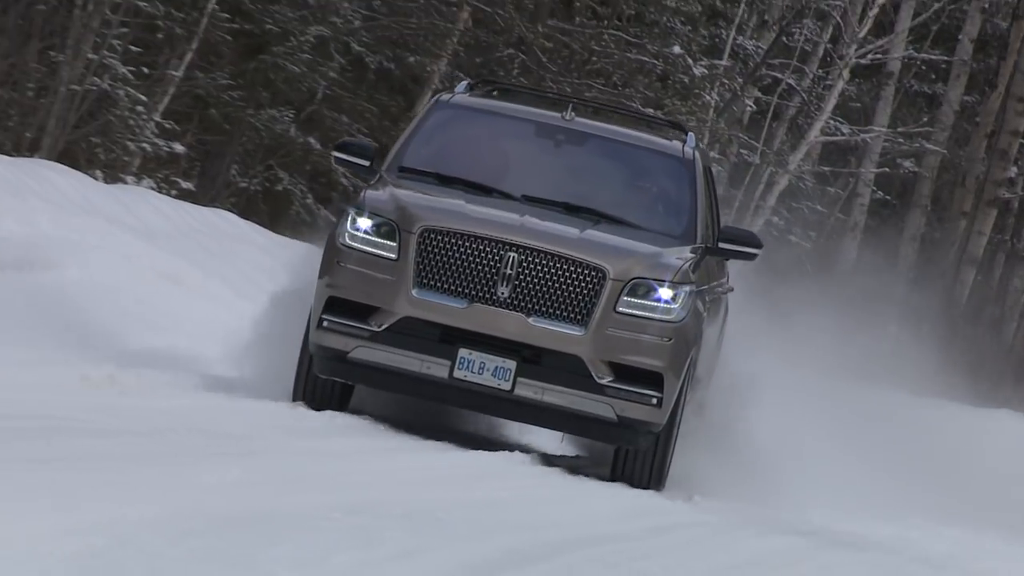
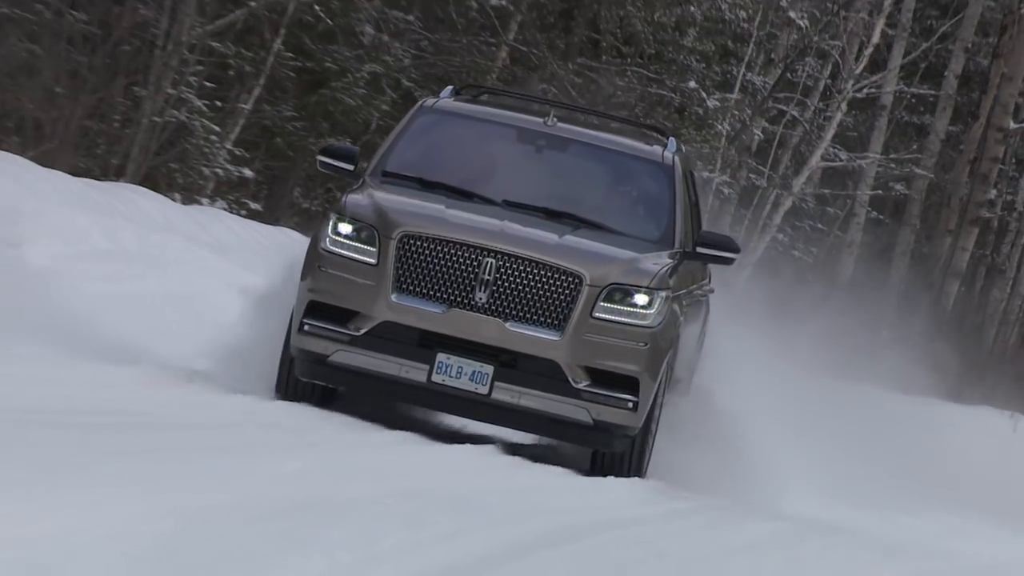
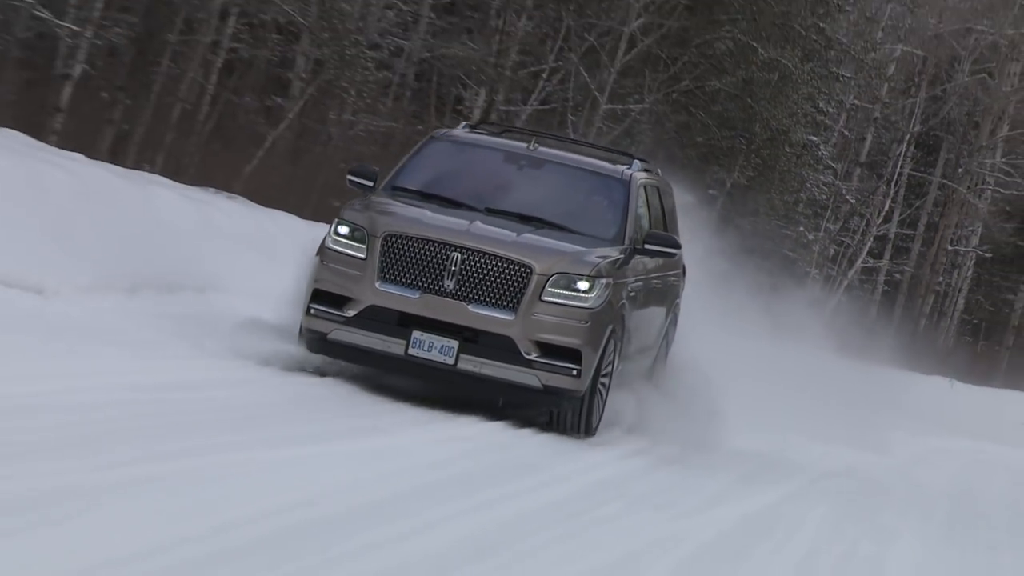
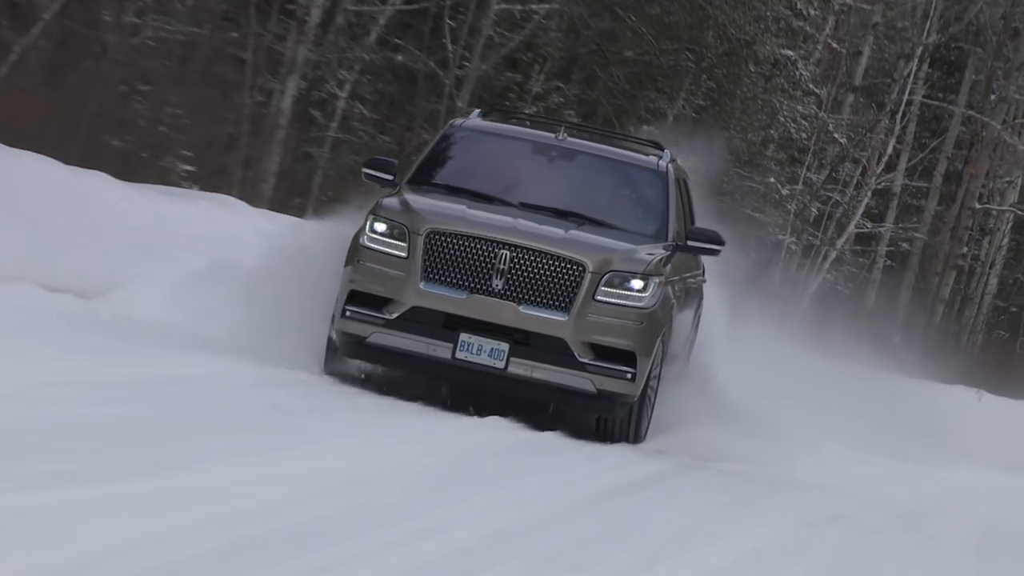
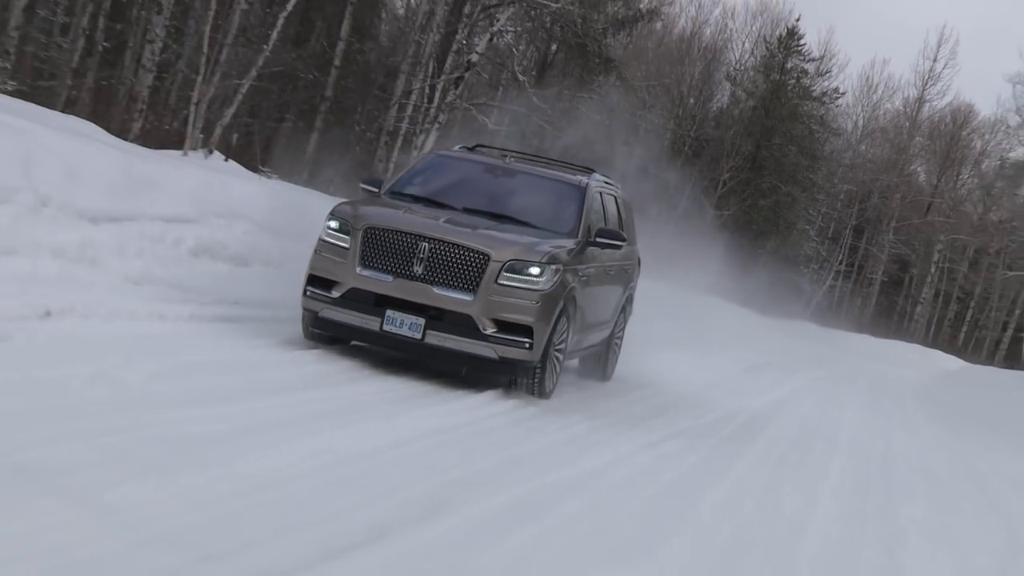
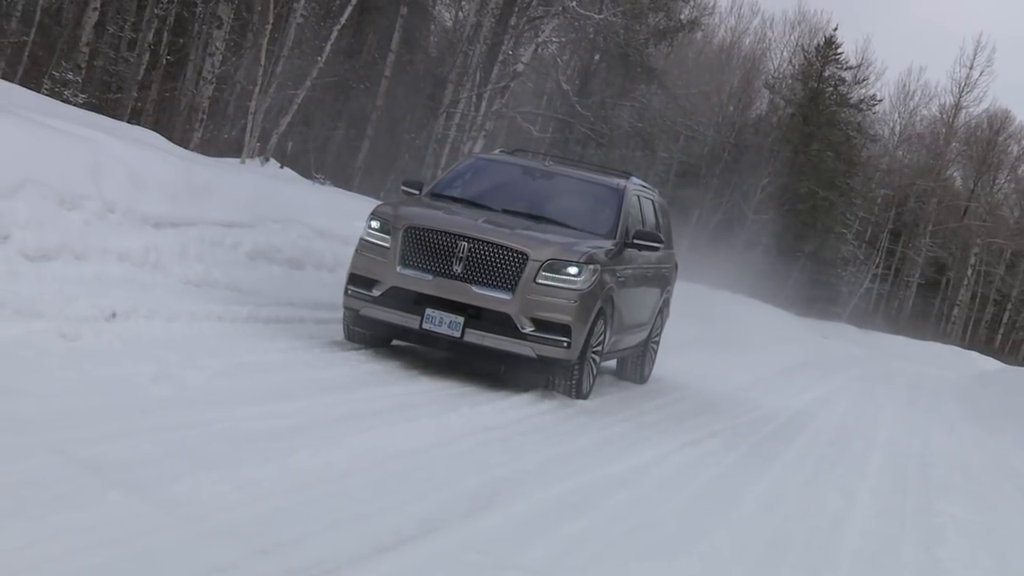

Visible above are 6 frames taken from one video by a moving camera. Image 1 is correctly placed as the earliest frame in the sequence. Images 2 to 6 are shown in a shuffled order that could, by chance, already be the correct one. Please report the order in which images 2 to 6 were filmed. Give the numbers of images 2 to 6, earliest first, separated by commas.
2, 4, 3, 5, 6
